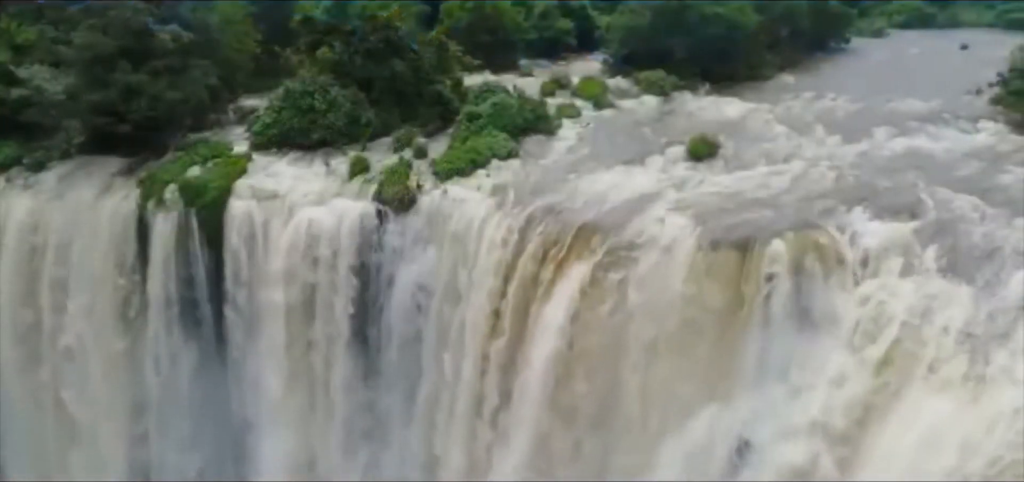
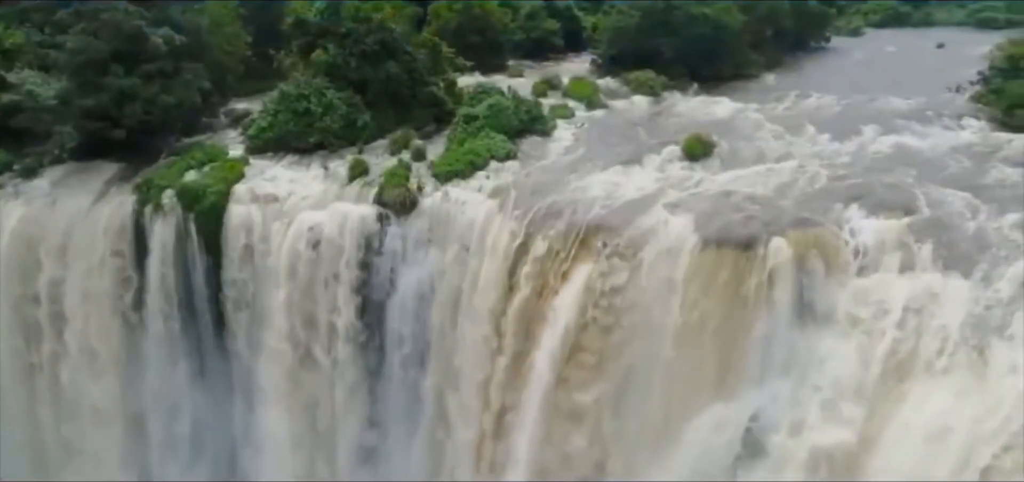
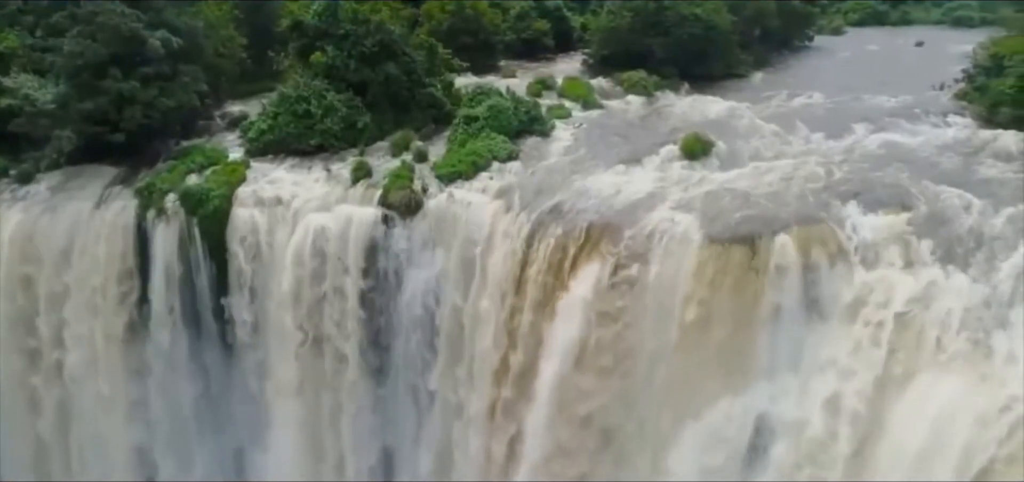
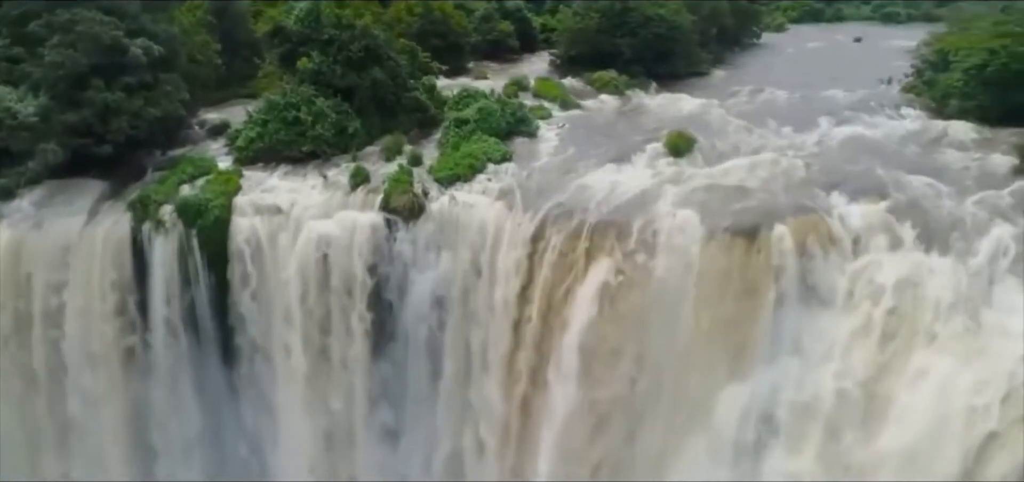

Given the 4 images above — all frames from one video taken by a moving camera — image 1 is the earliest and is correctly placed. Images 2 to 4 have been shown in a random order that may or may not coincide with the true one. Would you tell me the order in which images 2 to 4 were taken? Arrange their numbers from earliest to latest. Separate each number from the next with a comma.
2, 3, 4
